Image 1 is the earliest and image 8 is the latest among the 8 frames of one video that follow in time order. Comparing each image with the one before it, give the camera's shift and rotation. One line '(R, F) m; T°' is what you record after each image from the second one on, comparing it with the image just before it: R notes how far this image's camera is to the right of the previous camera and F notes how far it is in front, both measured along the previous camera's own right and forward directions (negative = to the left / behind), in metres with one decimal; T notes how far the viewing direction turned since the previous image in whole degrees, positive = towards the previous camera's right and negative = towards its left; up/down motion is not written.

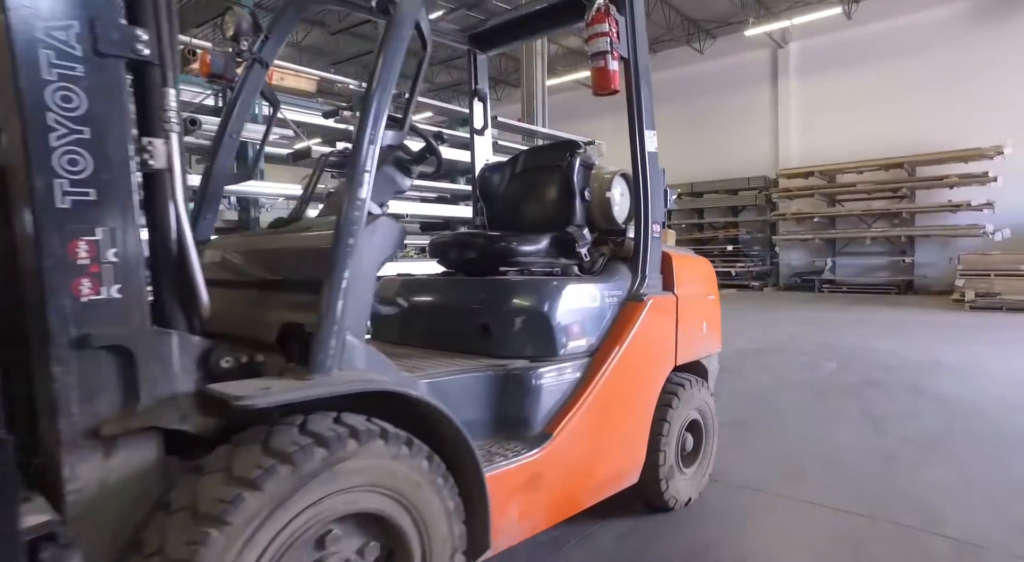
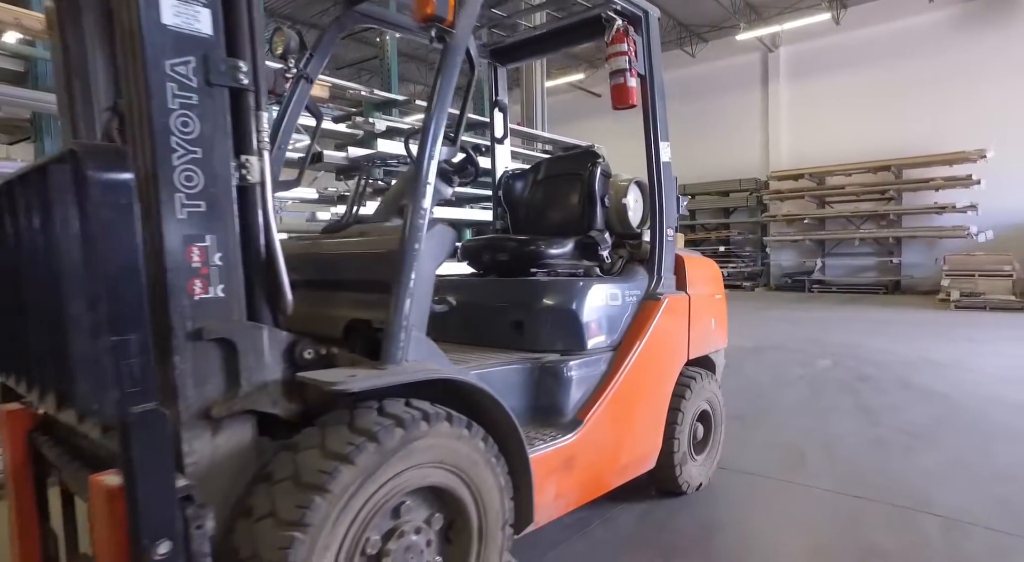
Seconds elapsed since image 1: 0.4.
(-0.1, -0.2) m; +1°
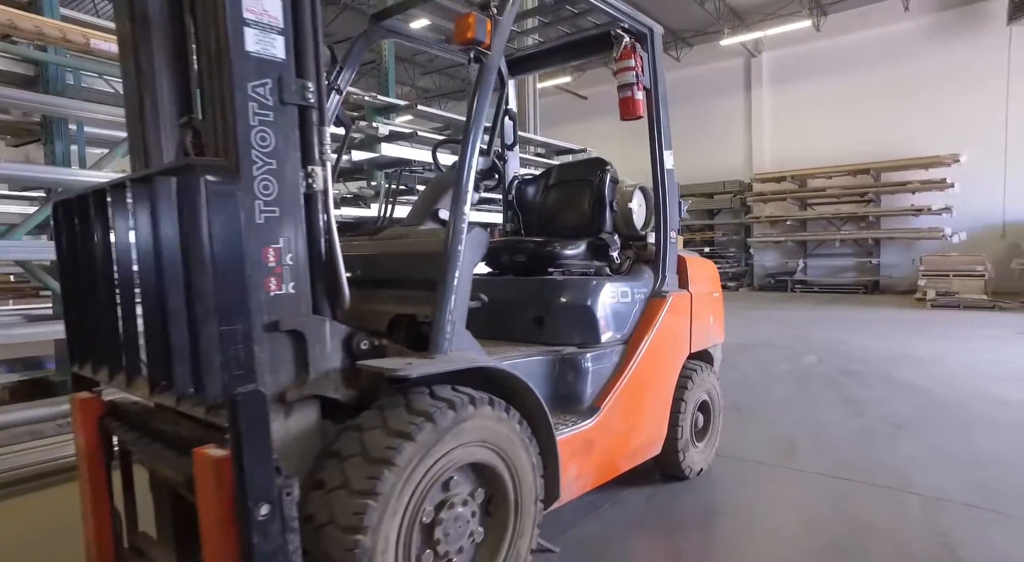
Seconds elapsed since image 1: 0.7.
(-0.1, -0.2) m; +2°
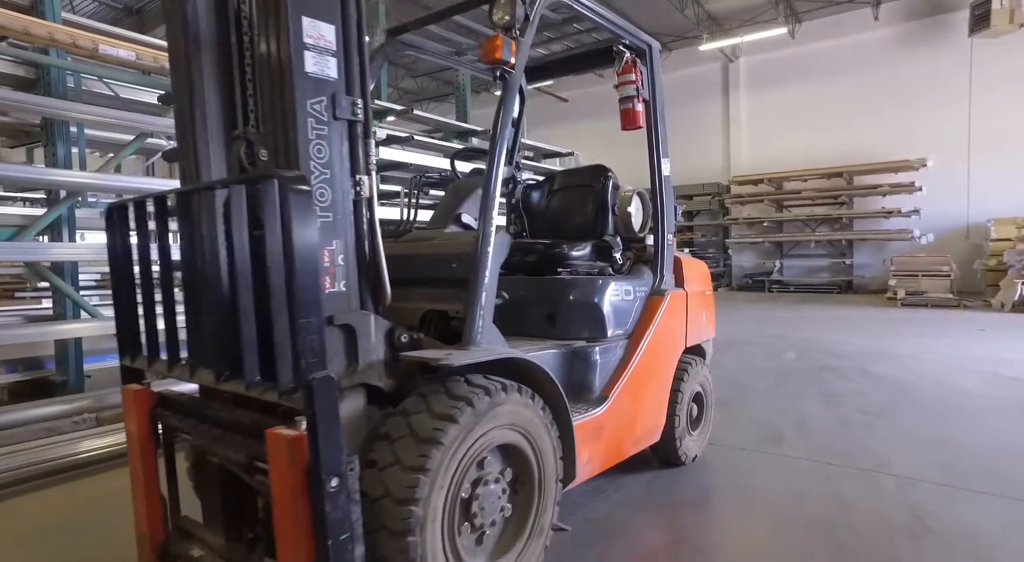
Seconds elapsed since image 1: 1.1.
(-0.1, -0.2) m; +2°
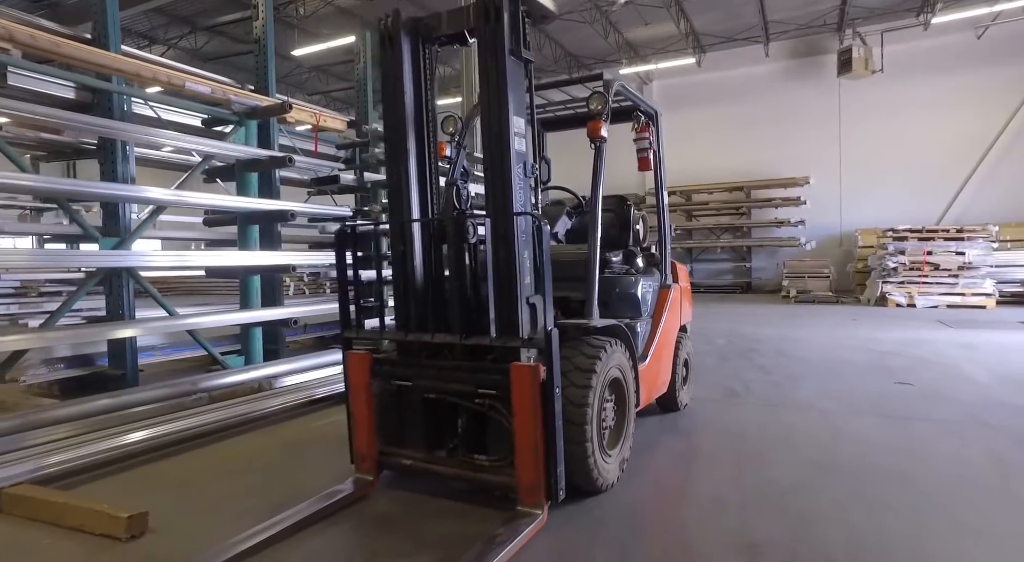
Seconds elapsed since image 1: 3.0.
(-0.9, -1.0) m; +9°
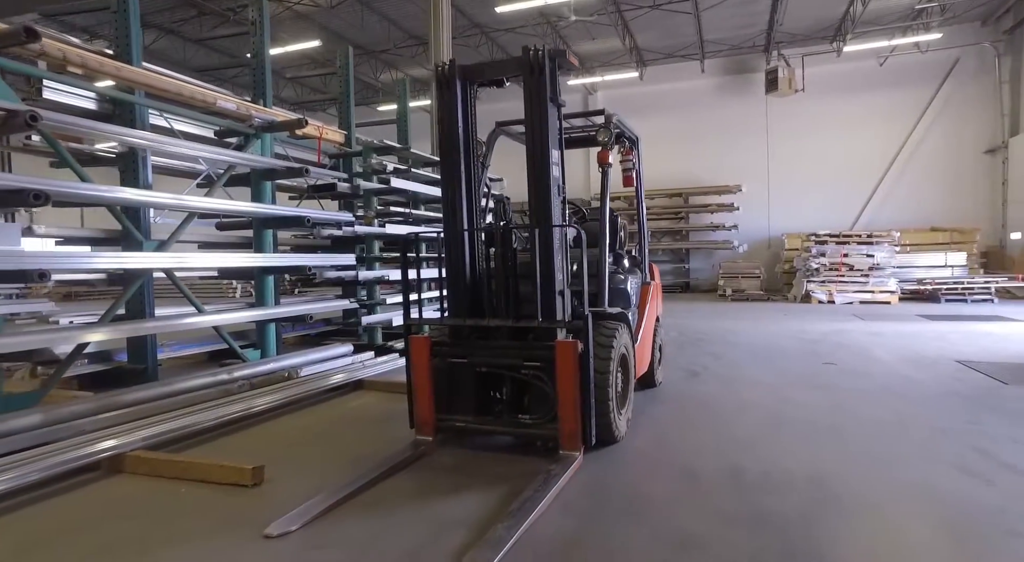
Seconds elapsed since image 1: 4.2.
(-0.5, -0.7) m; +6°
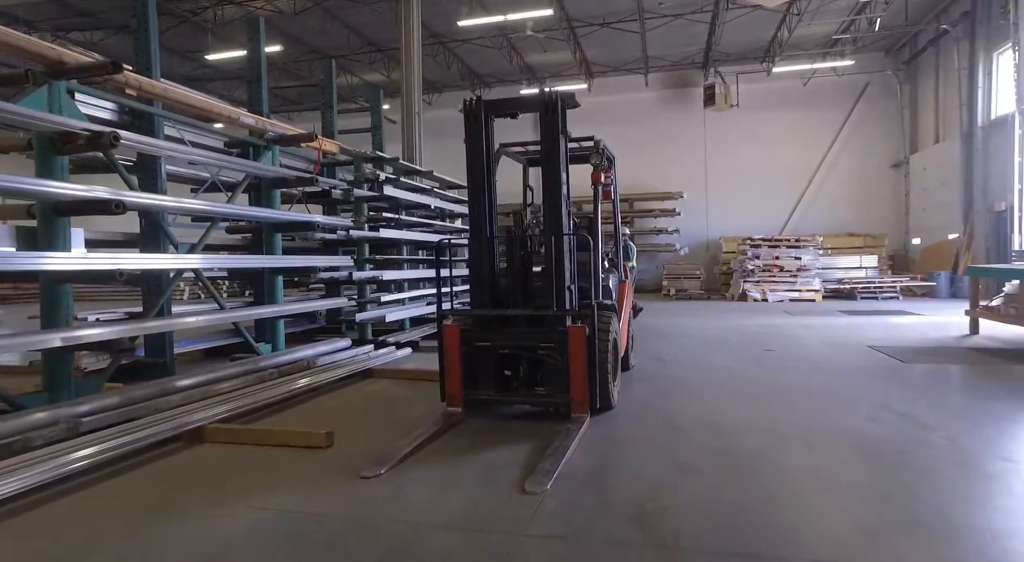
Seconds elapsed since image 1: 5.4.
(-0.5, -0.7) m; +6°
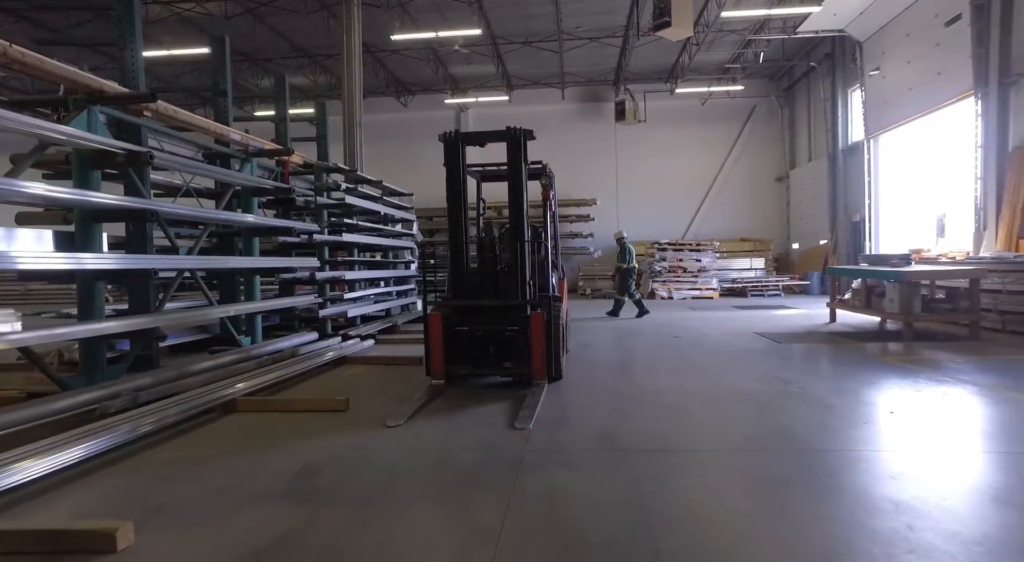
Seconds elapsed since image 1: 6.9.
(-0.5, -1.0) m; +8°
